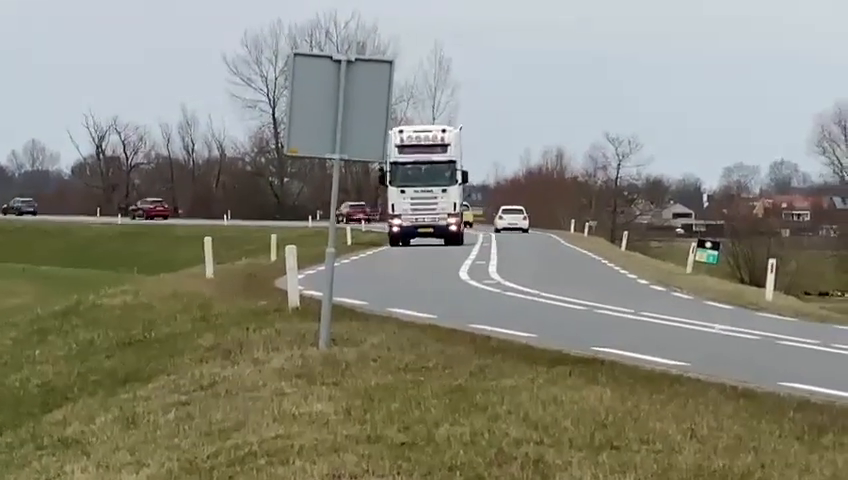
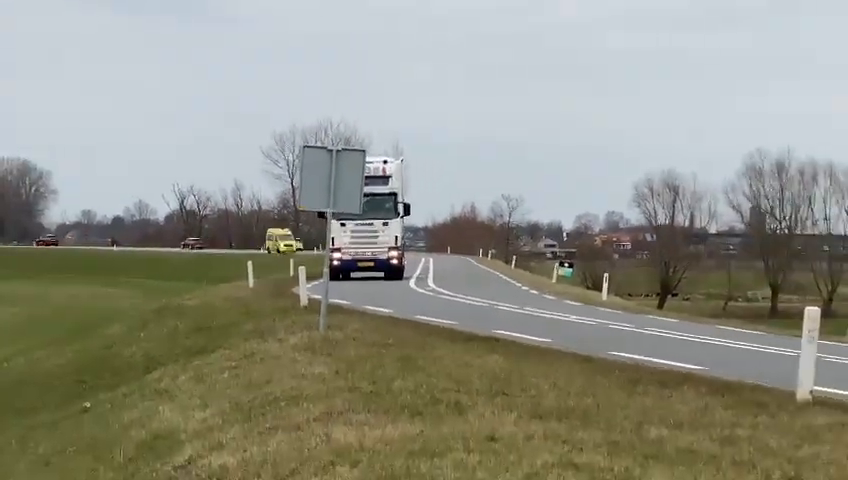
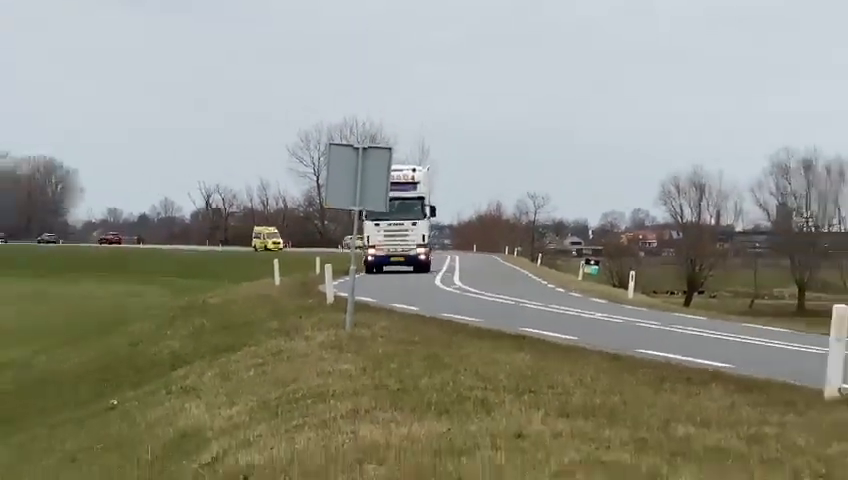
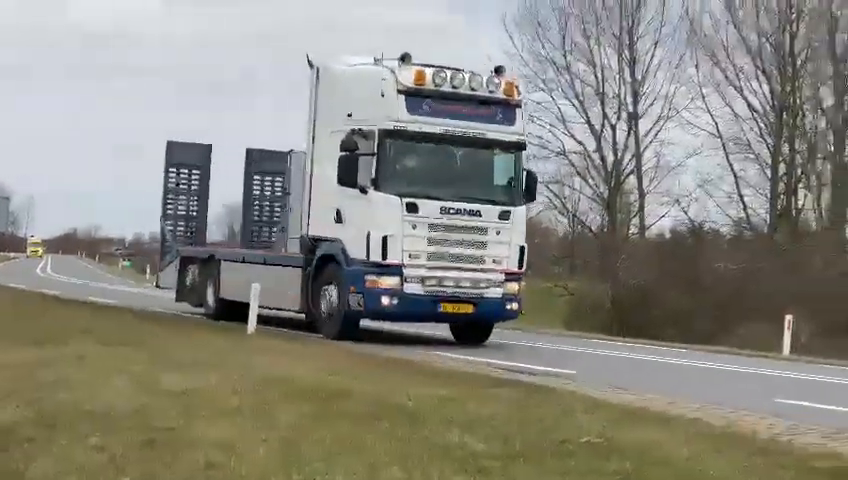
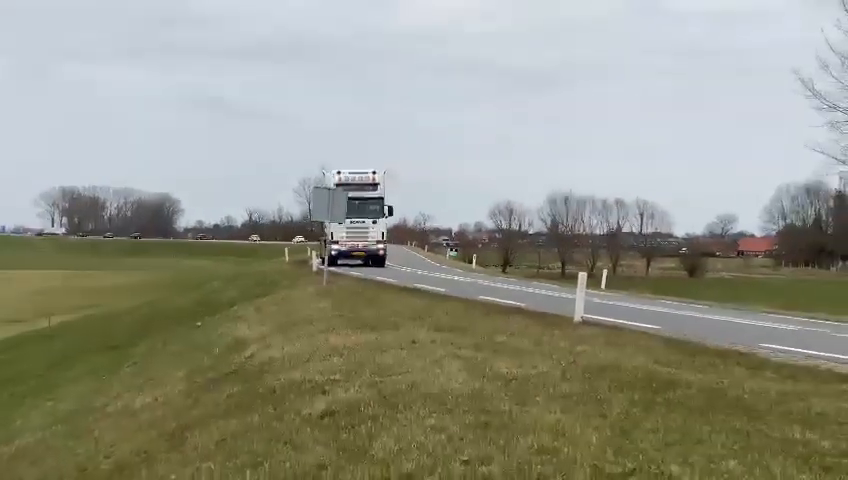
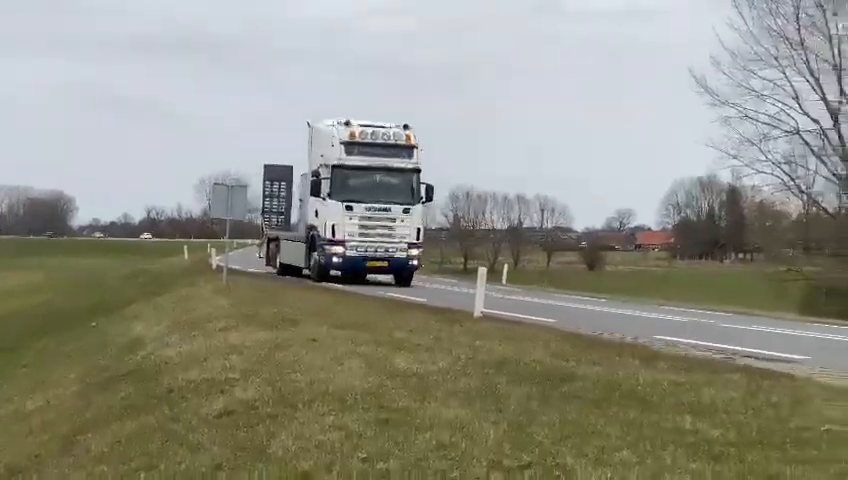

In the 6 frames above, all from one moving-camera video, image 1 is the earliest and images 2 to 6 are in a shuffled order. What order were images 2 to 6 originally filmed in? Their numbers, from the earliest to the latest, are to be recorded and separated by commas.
3, 2, 5, 6, 4
